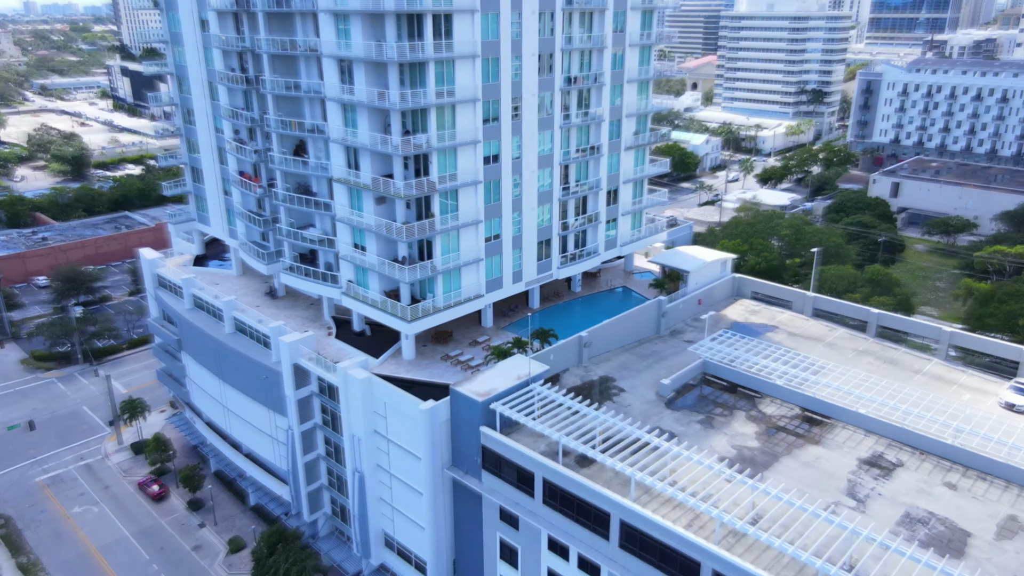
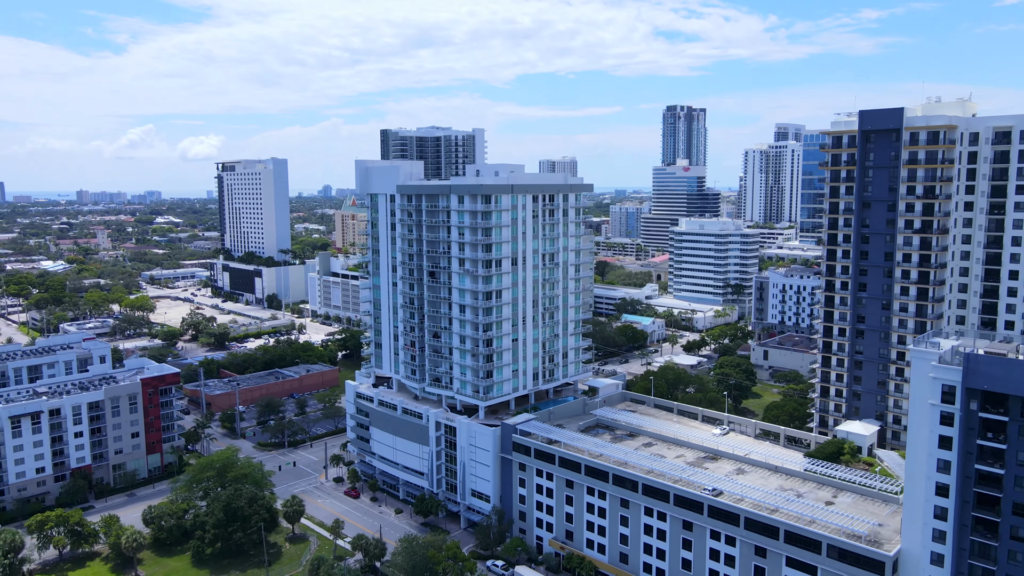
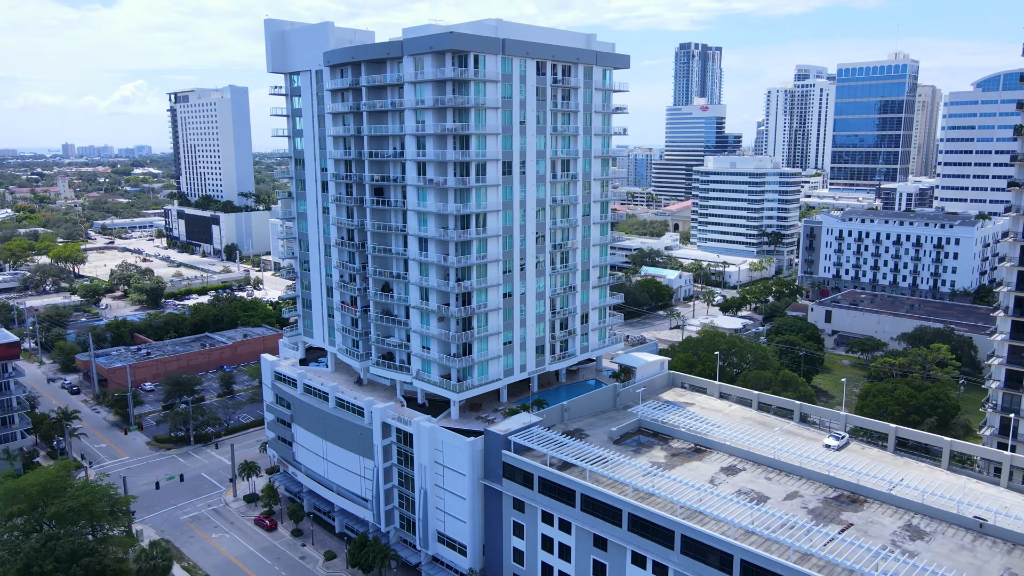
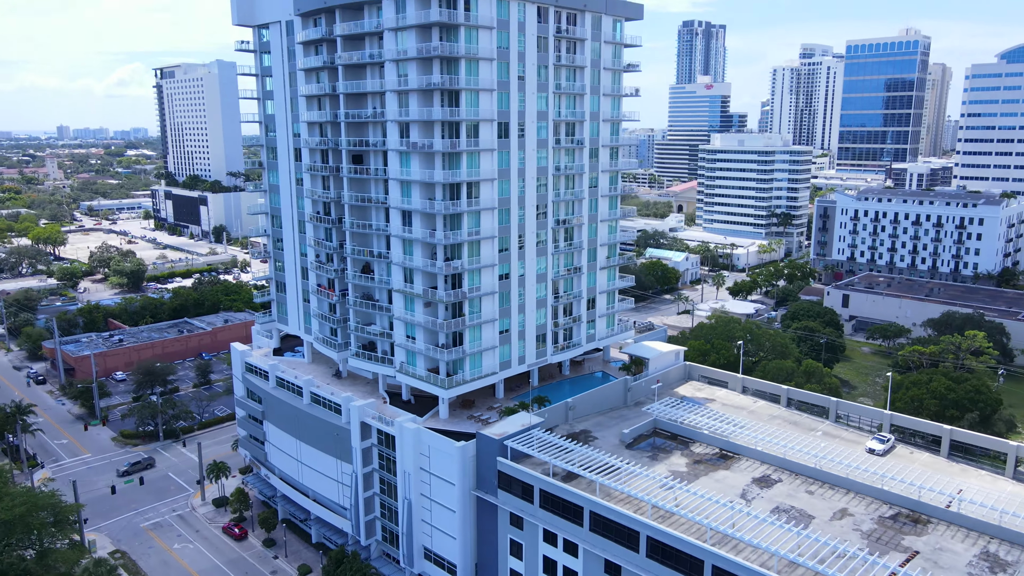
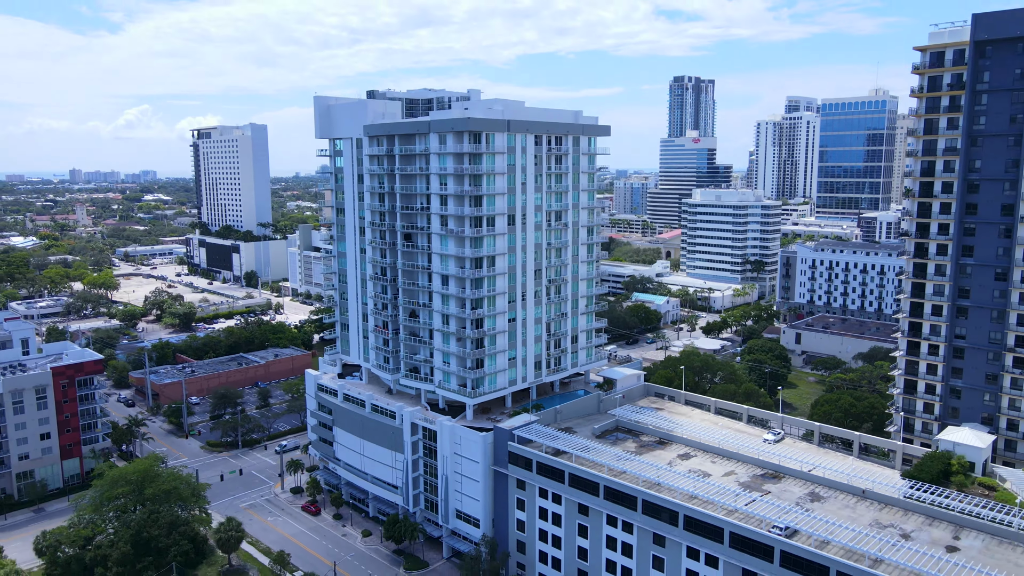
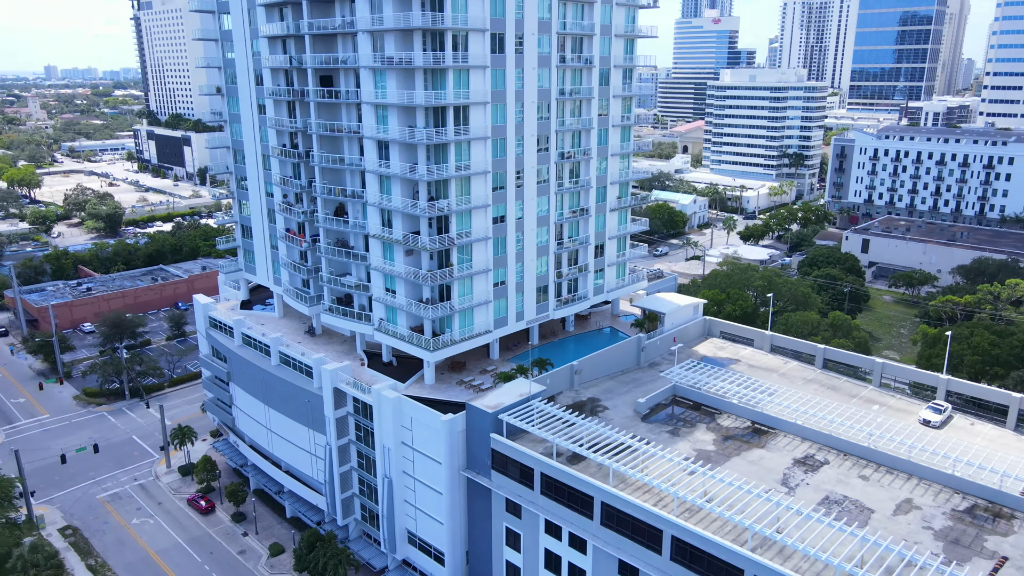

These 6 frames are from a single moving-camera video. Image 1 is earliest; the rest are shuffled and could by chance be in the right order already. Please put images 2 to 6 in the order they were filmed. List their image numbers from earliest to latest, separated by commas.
6, 4, 3, 5, 2
